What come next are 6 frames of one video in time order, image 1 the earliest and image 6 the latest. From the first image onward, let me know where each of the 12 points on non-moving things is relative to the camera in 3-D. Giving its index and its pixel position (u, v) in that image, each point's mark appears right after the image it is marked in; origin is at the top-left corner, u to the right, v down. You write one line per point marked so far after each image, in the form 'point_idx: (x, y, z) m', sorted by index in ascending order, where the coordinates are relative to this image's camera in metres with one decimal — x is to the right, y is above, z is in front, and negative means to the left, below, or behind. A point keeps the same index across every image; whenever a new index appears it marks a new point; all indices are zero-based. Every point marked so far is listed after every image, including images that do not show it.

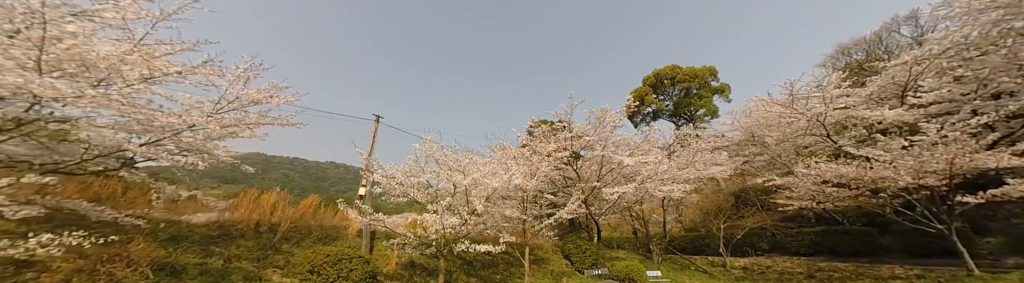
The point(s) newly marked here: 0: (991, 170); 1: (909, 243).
0: (+9.9, -0.6, +5.5) m
1: (+12.0, -3.1, +8.0) m
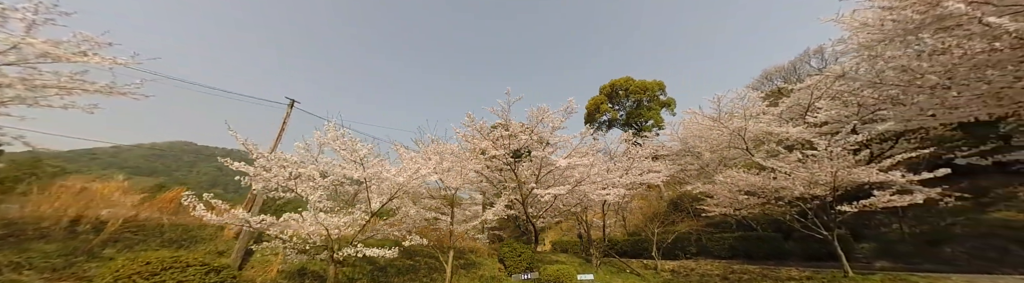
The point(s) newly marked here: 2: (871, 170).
0: (+8.4, -1.0, +6.3) m
1: (+10.0, -3.6, +9.0) m
2: (+8.1, -0.7, +6.0) m
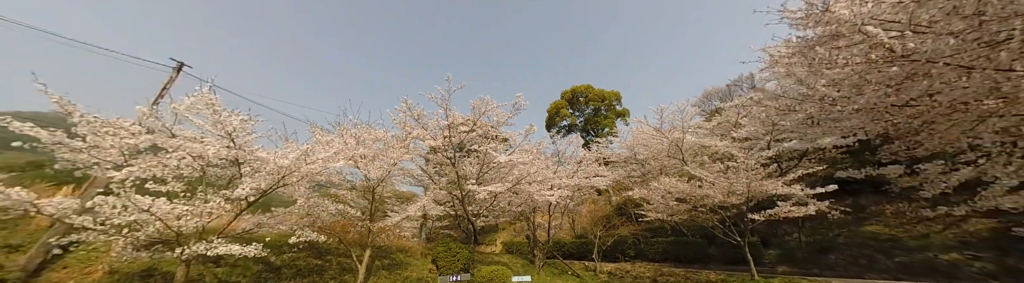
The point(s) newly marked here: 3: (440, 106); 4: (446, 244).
0: (+6.8, -1.4, +7.0) m
1: (+7.9, -4.1, +9.8) m
2: (+6.6, -1.1, +6.6) m
3: (-1.7, +0.8, +6.0) m
4: (-1.8, -2.7, +7.1) m
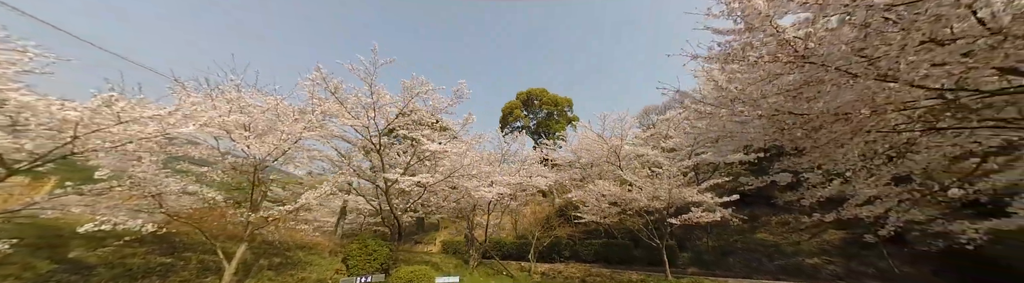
0: (+5.0, -1.7, +7.6) m
1: (+5.4, -4.5, +10.5) m
2: (+4.9, -1.3, +7.1) m
3: (-3.0, +1.2, +5.2) m
4: (-3.5, -2.3, +6.2) m
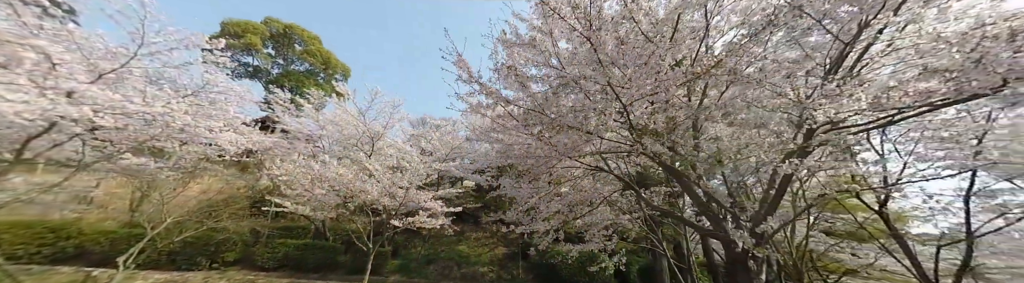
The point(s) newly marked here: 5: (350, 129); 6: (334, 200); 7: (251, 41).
0: (-2.5, -1.7, +7.1) m
1: (-5.3, -4.0, +8.9) m
2: (-2.2, -1.4, +6.7) m
3: (-4.8, +3.5, +0.3) m
4: (-7.0, +0.5, 0.0) m
5: (-5.6, +0.5, +8.9) m
6: (-4.3, -1.4, +6.3) m
7: (-14.1, +5.5, +13.9) m
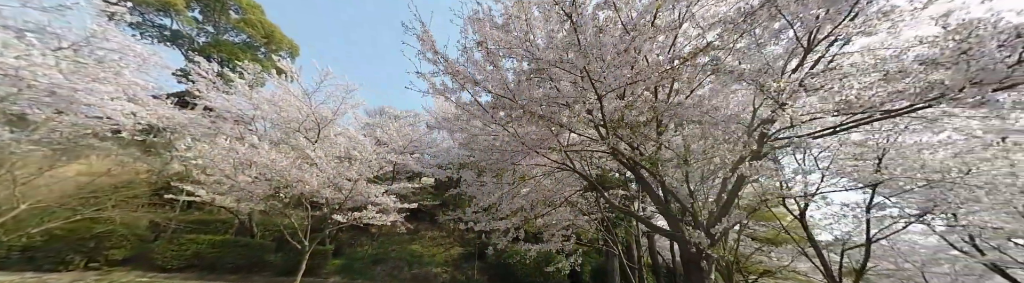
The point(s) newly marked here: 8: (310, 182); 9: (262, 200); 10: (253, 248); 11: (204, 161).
0: (-3.5, -1.4, +6.4) m
1: (-6.7, -3.5, +7.8) m
2: (-3.1, -1.1, +6.1) m
3: (-4.5, +3.9, -0.6) m
4: (-6.9, +1.1, -1.2) m
5: (-6.7, +1.0, +7.8) m
6: (-5.1, -1.0, +5.4) m
7: (-15.4, +6.6, +11.7) m
8: (-4.3, -0.8, +5.6) m
9: (-5.6, -1.2, +5.8) m
10: (-7.4, -3.0, +7.4) m
11: (-6.5, -0.3, +5.4) m
